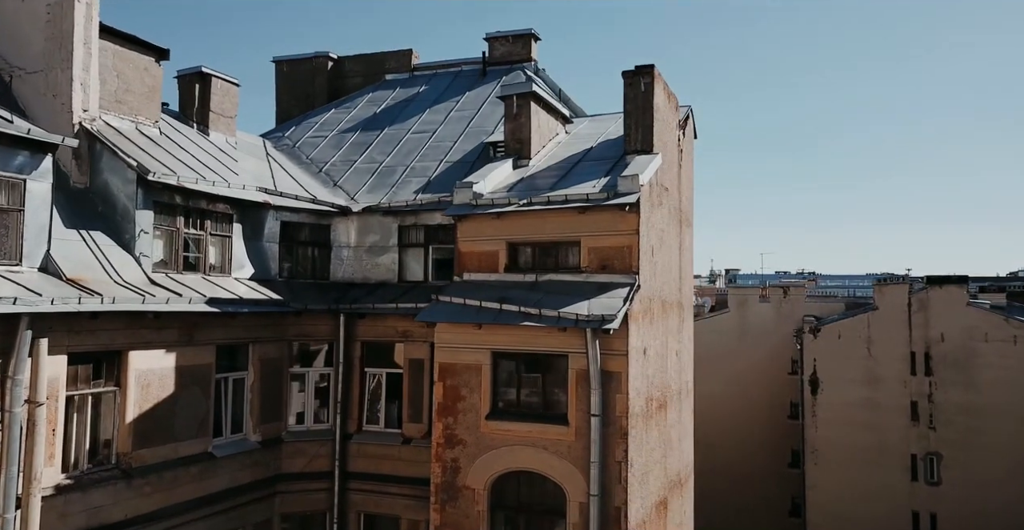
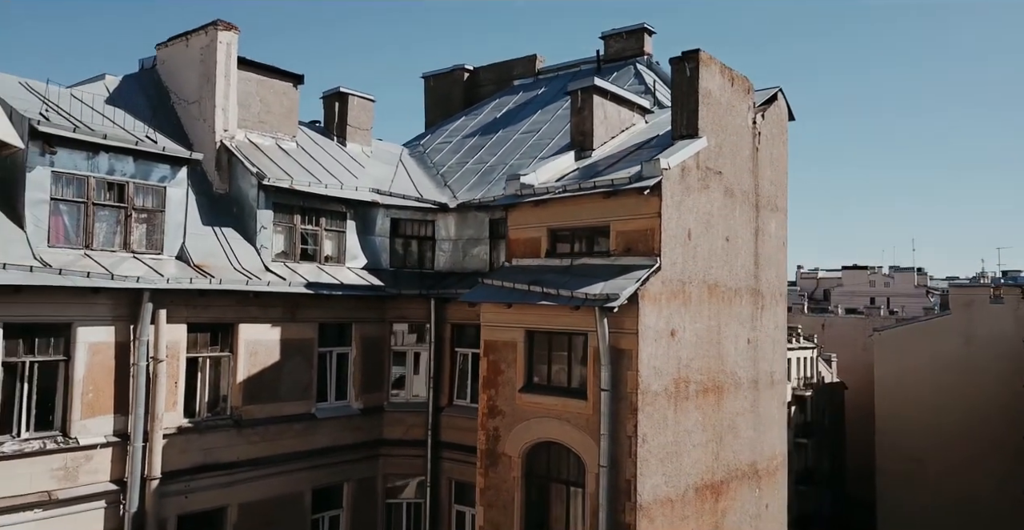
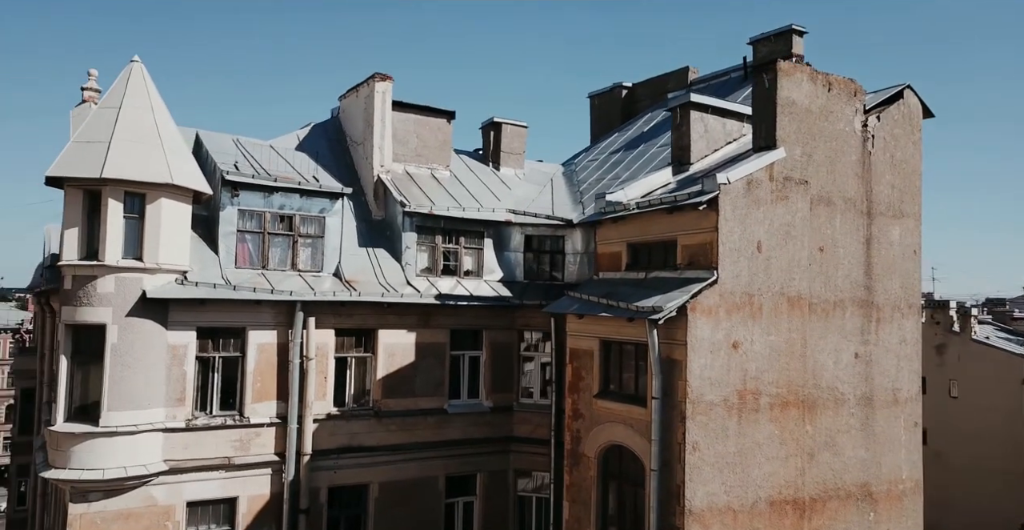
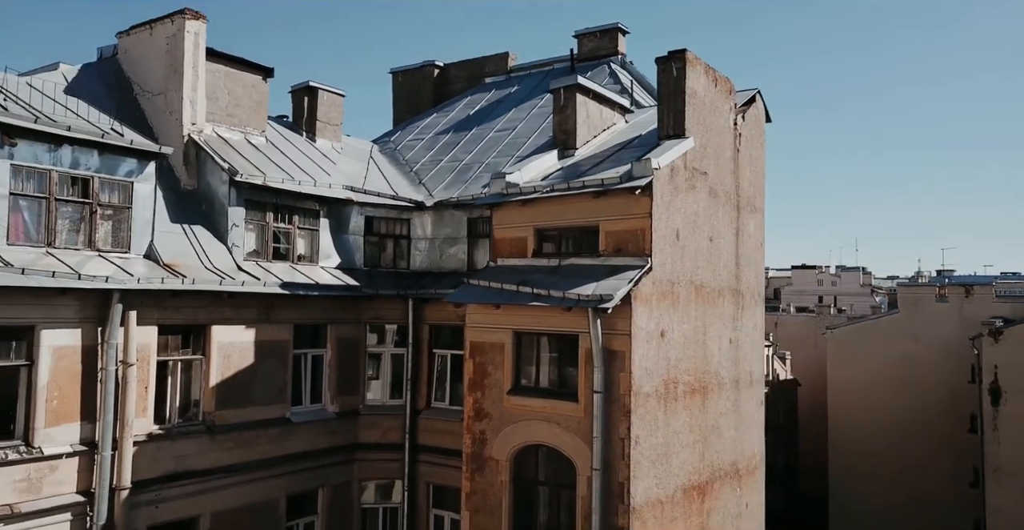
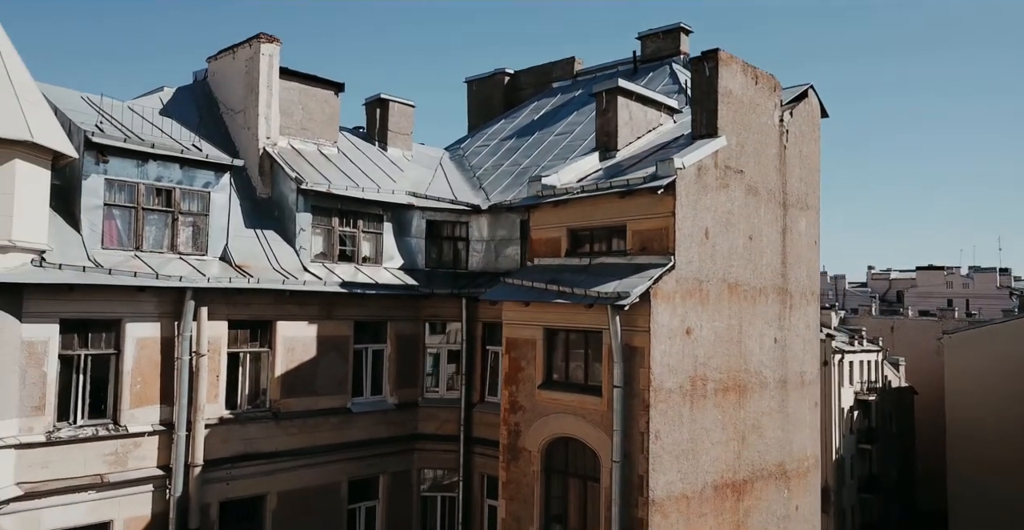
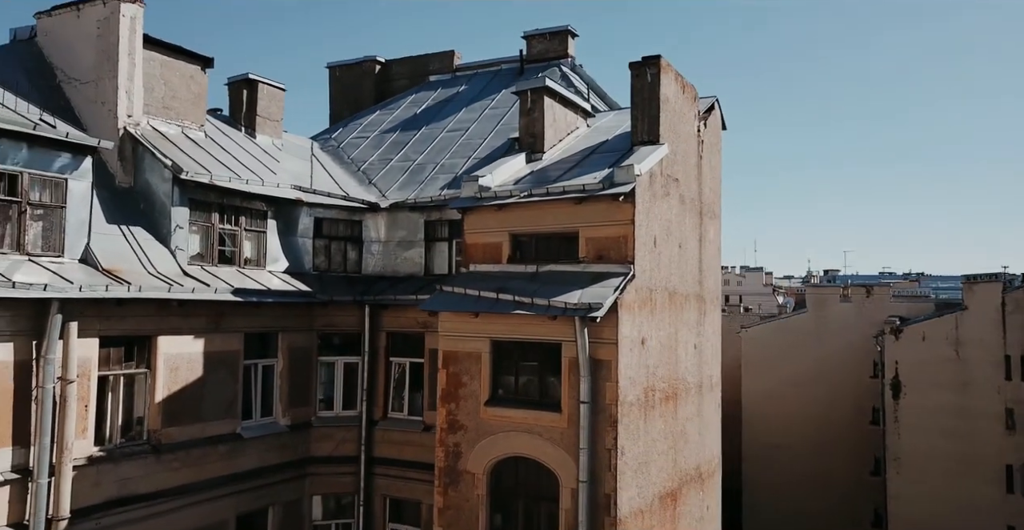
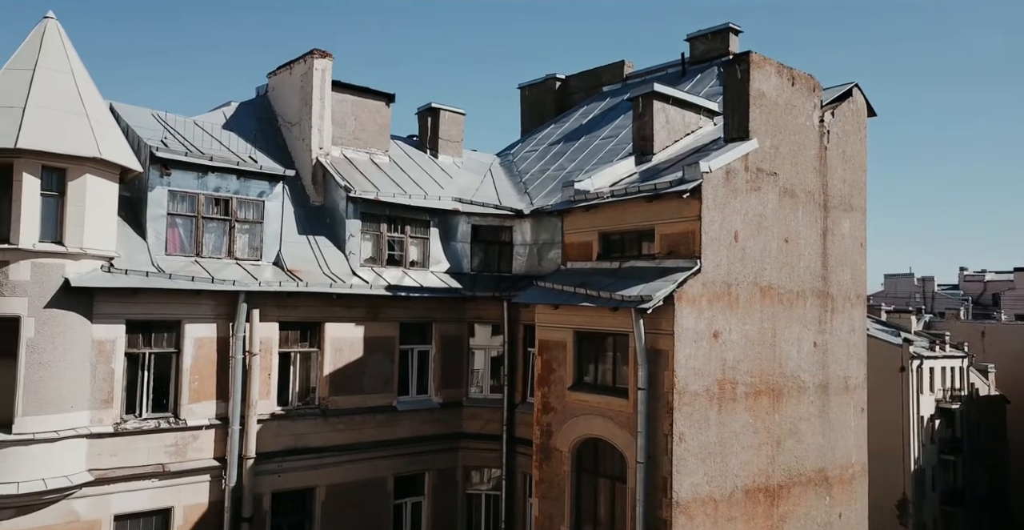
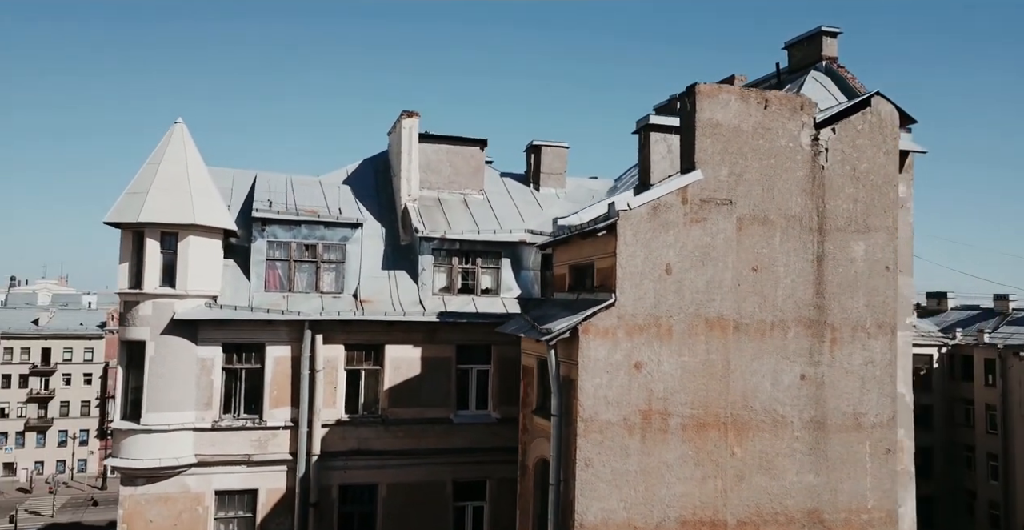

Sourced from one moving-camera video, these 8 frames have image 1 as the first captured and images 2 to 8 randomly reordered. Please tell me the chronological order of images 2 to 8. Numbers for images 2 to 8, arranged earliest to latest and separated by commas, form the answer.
6, 4, 2, 5, 7, 3, 8
